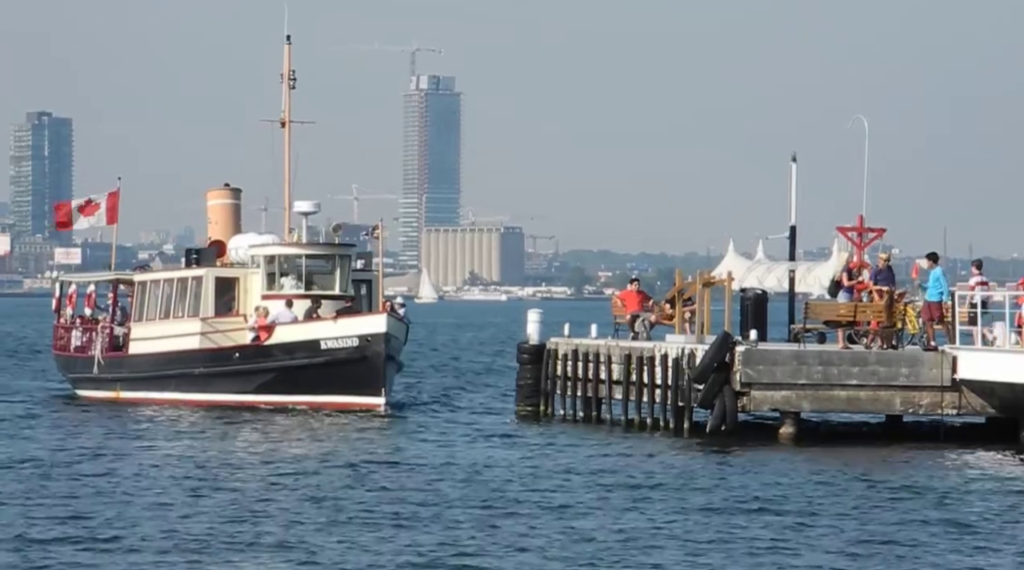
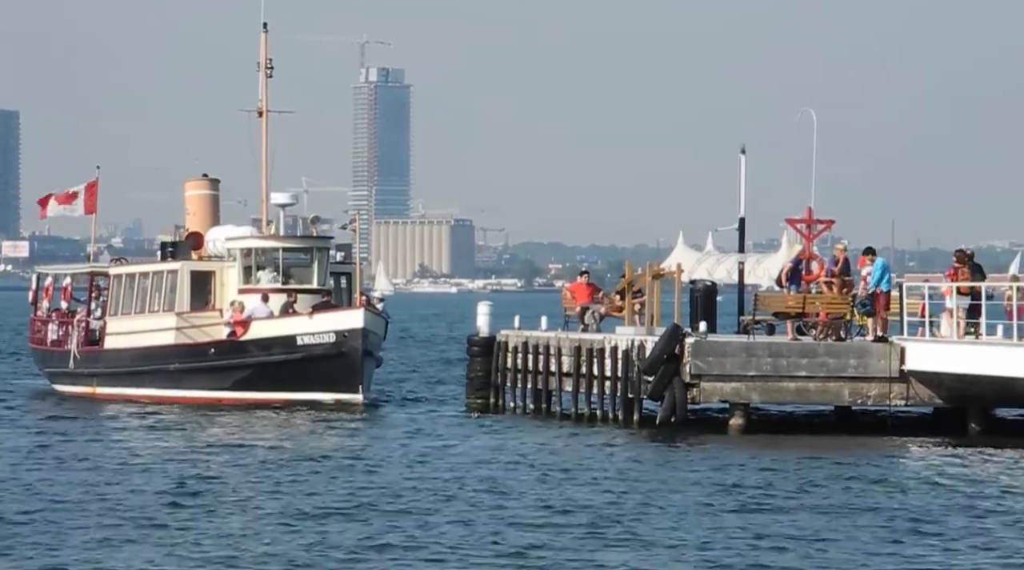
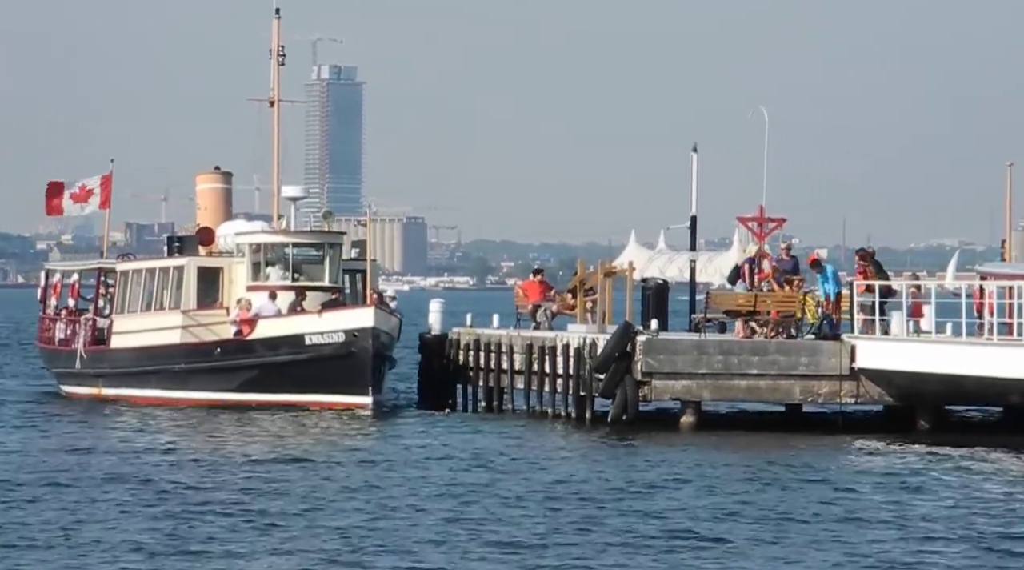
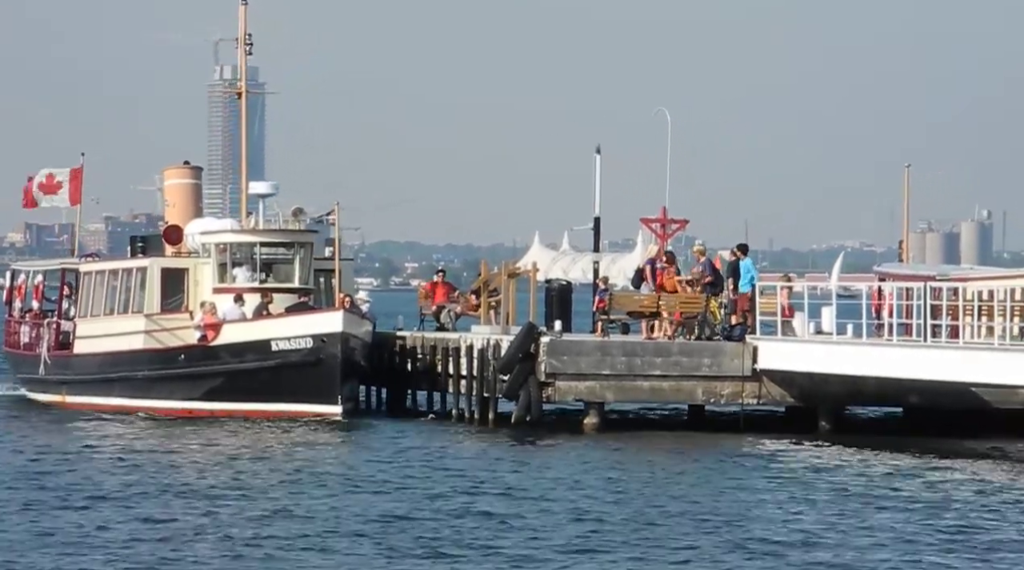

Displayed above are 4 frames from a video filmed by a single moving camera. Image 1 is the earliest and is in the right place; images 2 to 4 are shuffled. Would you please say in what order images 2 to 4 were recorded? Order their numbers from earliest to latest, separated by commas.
2, 3, 4
